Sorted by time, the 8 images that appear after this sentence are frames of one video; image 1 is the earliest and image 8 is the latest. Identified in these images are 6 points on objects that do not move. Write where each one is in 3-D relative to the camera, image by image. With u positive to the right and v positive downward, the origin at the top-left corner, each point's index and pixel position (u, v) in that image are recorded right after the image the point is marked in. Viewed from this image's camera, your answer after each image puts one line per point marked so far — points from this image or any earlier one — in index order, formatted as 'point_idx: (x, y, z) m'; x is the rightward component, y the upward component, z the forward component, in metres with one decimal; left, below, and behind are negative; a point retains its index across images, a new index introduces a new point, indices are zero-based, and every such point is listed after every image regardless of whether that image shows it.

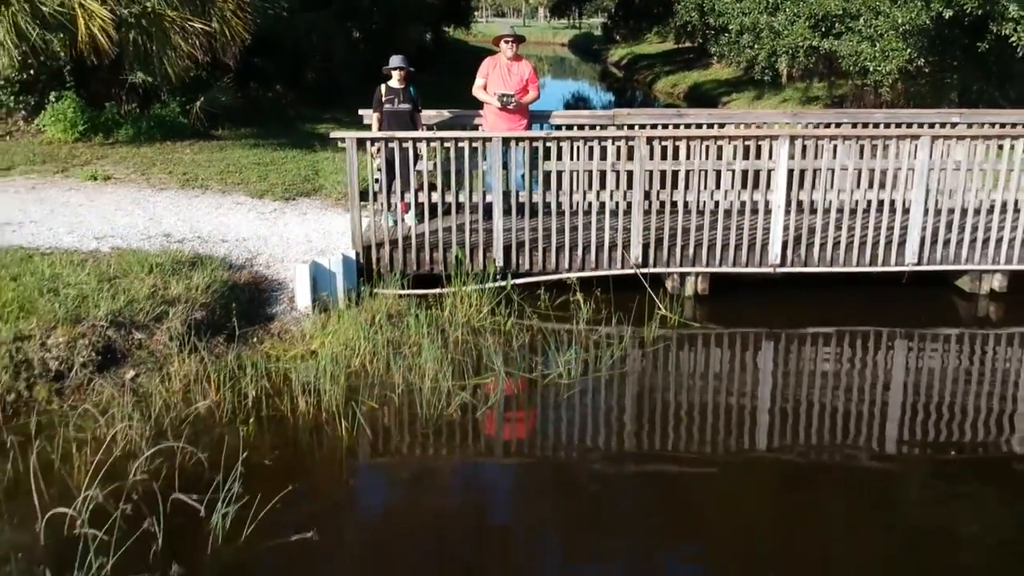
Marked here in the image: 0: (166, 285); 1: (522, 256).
0: (-2.1, 0.0, +6.1) m
1: (+0.1, +0.3, +7.4) m
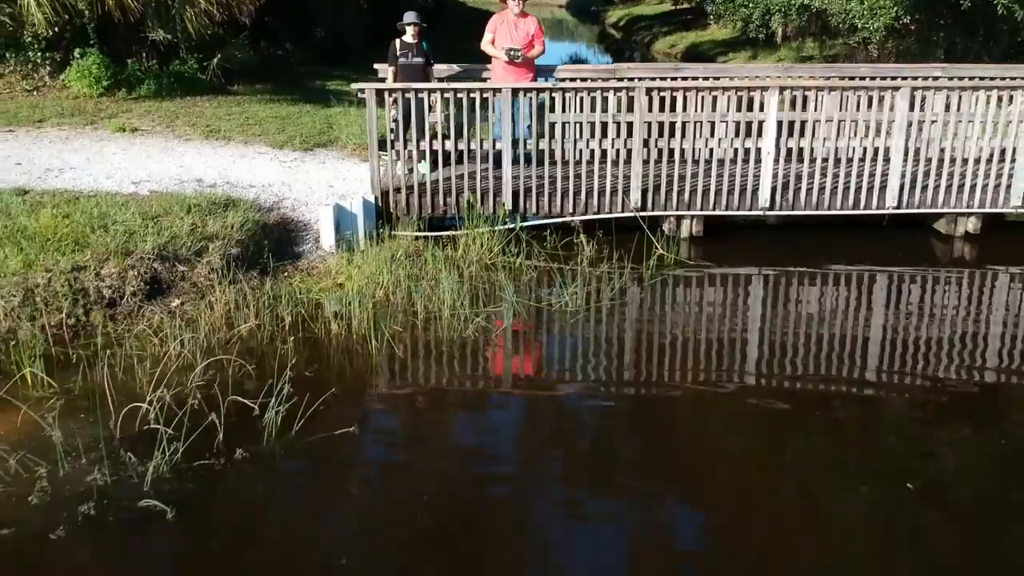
0: (-2.0, +0.4, +6.6) m
1: (+0.1, +0.7, +8.0) m
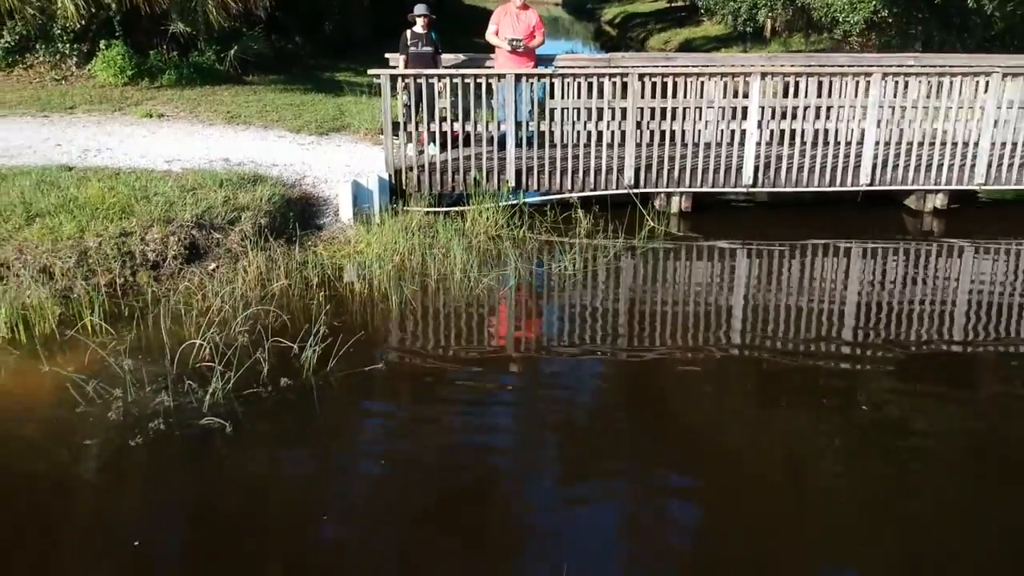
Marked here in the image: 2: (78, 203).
0: (-2.0, +0.7, +7.3) m
1: (+0.2, +0.9, +8.6) m
2: (-2.9, +0.6, +6.8) m
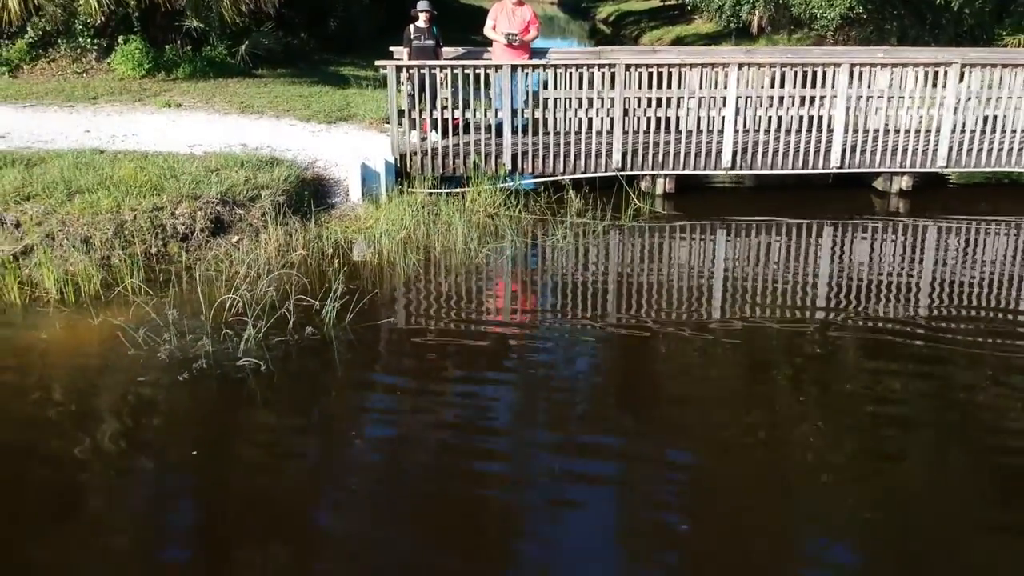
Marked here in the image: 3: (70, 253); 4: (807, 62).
0: (-2.0, +0.9, +7.9) m
1: (+0.1, +1.2, +9.3) m
2: (-2.9, +0.8, +7.4) m
3: (-2.9, +0.2, +6.7) m
4: (+2.6, +2.0, +8.9) m
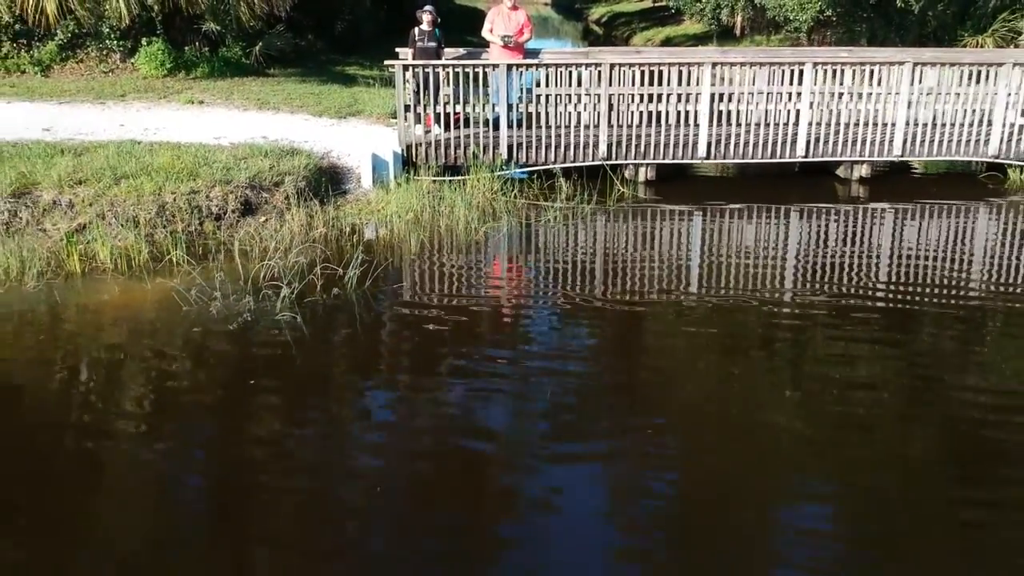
0: (-2.0, +1.1, +8.8) m
1: (+0.1, +1.4, +10.2) m
2: (-2.9, +1.0, +8.4) m
3: (-2.9, +0.4, +7.6) m
4: (+2.5, +2.2, +9.9) m
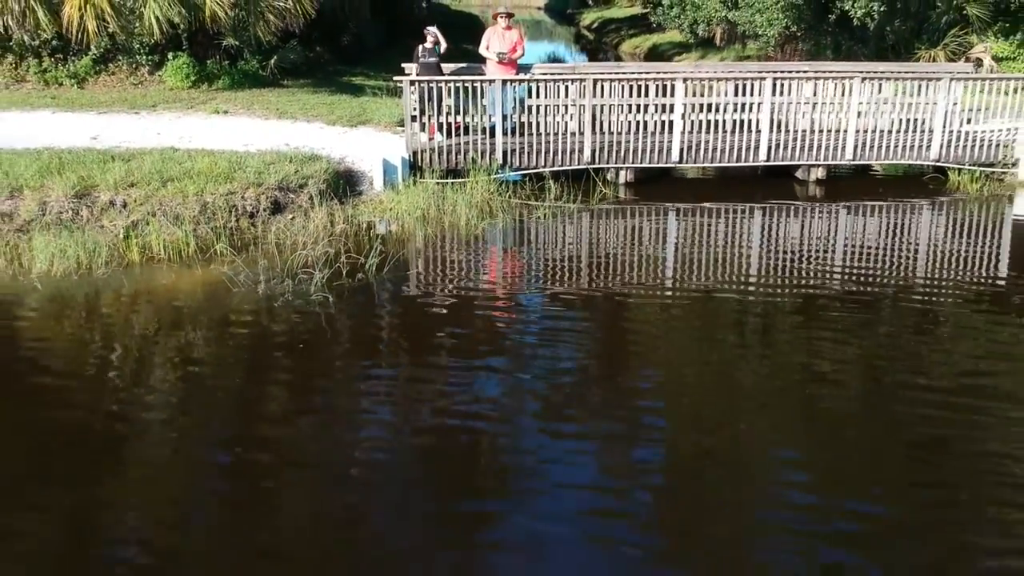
0: (-2.1, +1.2, +10.1) m
1: (0.0, +1.5, +11.4) m
2: (-3.0, +1.1, +9.6) m
3: (-2.9, +0.5, +8.8) m
4: (+2.5, +2.3, +11.1) m
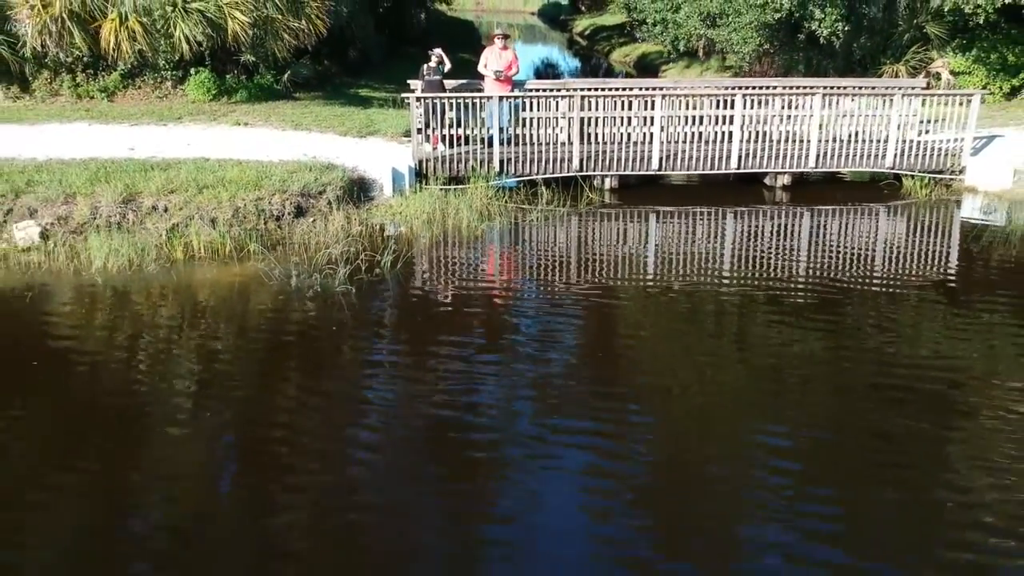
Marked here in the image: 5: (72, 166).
0: (-2.1, +1.2, +11.3) m
1: (0.0, +1.5, +12.7) m
2: (-3.0, +1.1, +10.8) m
3: (-3.0, +0.6, +10.0) m
4: (+2.4, +2.4, +12.4) m
5: (-4.7, +1.3, +11.0) m
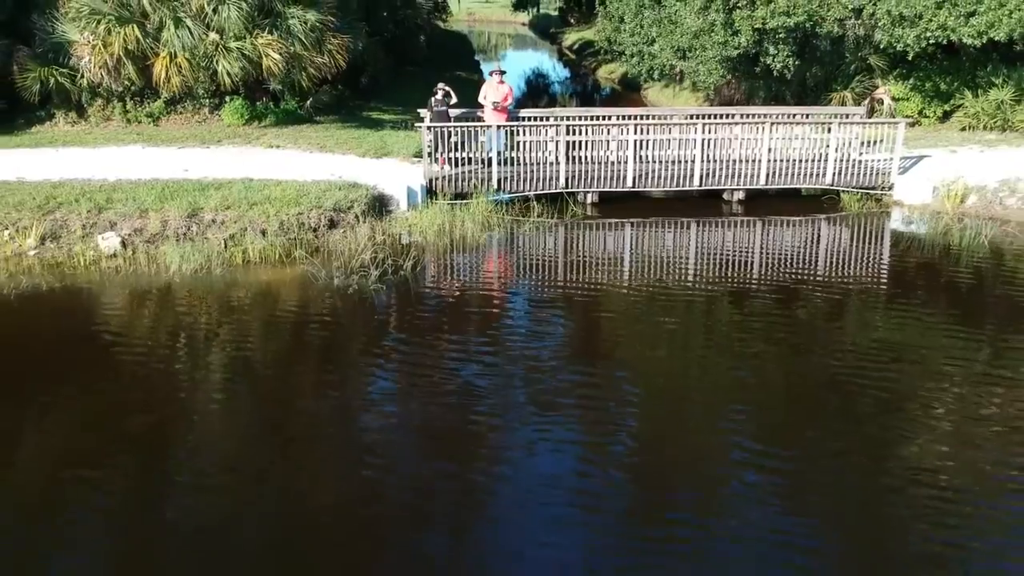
0: (-2.2, +1.2, +13.4) m
1: (-0.1, +1.5, +14.8) m
2: (-3.1, +1.1, +12.9) m
3: (-3.0, +0.6, +12.1) m
4: (+2.4, +2.4, +14.6) m
5: (-4.8, +1.3, +13.1) m
